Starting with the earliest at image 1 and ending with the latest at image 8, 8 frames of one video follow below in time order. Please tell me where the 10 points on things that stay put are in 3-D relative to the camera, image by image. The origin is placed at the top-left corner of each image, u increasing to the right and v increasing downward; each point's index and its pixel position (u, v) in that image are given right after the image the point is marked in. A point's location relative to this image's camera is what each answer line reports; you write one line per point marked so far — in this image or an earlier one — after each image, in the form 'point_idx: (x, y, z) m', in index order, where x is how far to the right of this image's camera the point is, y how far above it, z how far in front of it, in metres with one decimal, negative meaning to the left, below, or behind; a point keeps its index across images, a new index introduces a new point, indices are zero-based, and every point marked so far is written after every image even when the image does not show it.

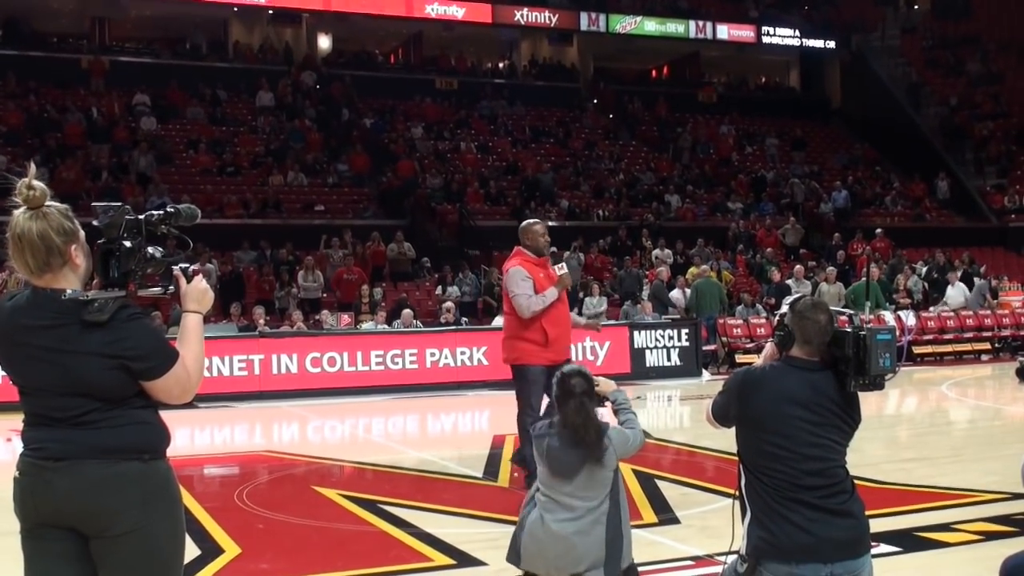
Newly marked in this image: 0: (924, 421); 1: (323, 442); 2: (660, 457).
0: (+3.8, -1.2, +10.5) m
1: (-1.7, -1.3, +9.8) m
2: (+1.2, -1.4, +9.4) m
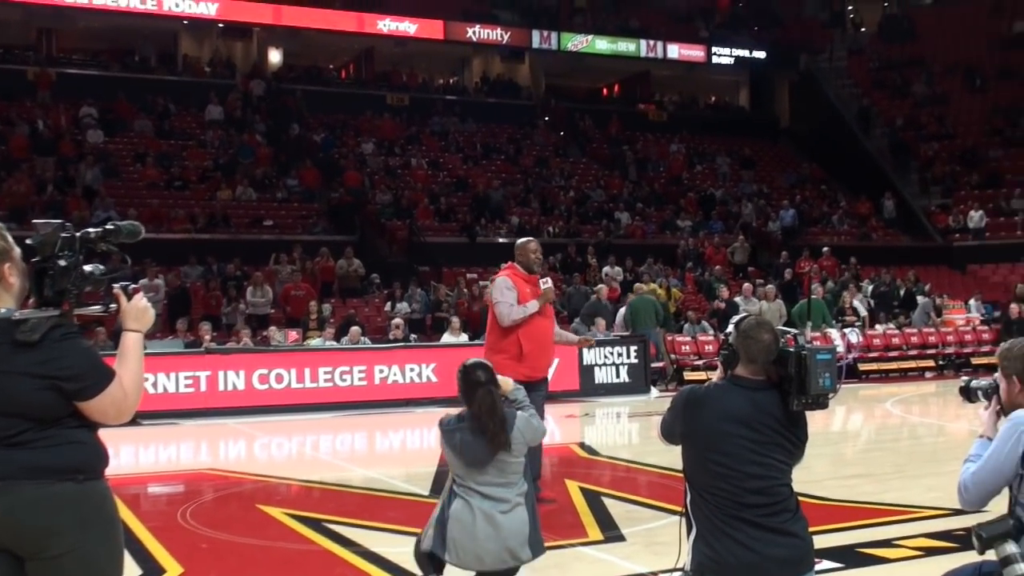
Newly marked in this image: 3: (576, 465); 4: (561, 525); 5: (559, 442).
0: (+3.4, -1.4, +10.6) m
1: (-2.1, -1.5, +9.7) m
2: (+0.8, -1.5, +9.4) m
3: (+0.5, -1.5, +9.7) m
4: (+0.4, -1.7, +8.1) m
5: (+0.4, -1.4, +10.3) m
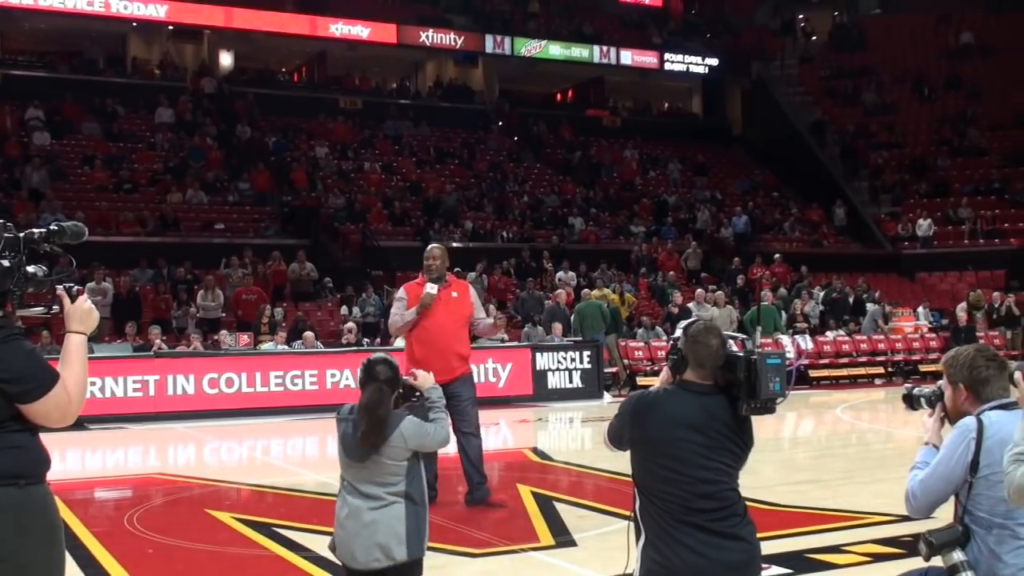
0: (+2.9, -1.5, +10.7) m
1: (-2.5, -1.5, +9.7) m
2: (+0.4, -1.6, +9.4) m
3: (+0.1, -1.6, +9.7) m
4: (0.0, -1.7, +8.1) m
5: (0.0, -1.5, +10.3) m
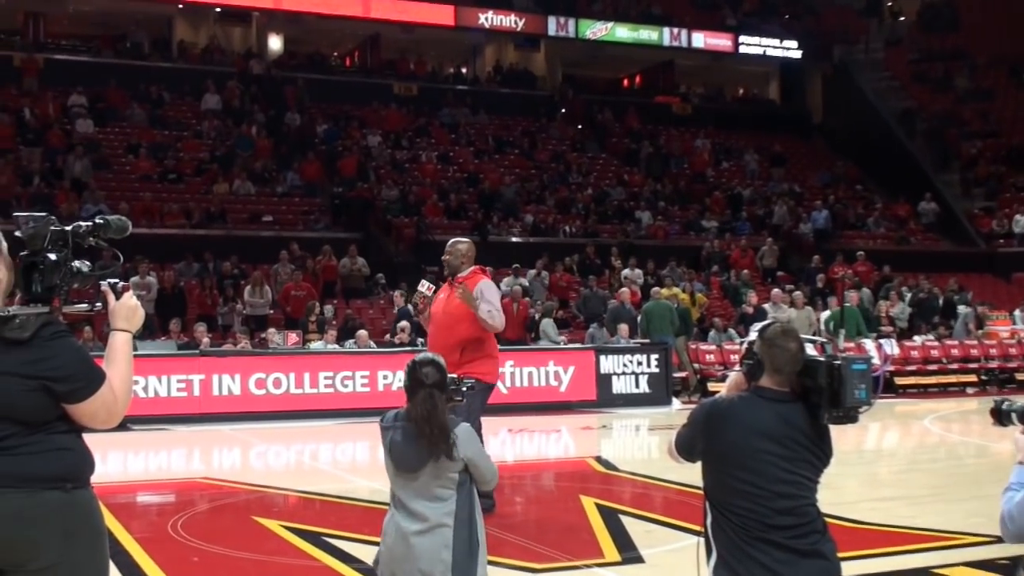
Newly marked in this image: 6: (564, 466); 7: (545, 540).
0: (+3.5, -1.5, +10.0) m
1: (-2.0, -1.5, +9.2) m
2: (+0.9, -1.6, +8.9) m
3: (+0.6, -1.5, +9.1) m
4: (+0.4, -1.7, +7.6) m
5: (+0.5, -1.5, +9.7) m
6: (+0.4, -1.5, +9.4) m
7: (+0.2, -1.7, +7.7) m
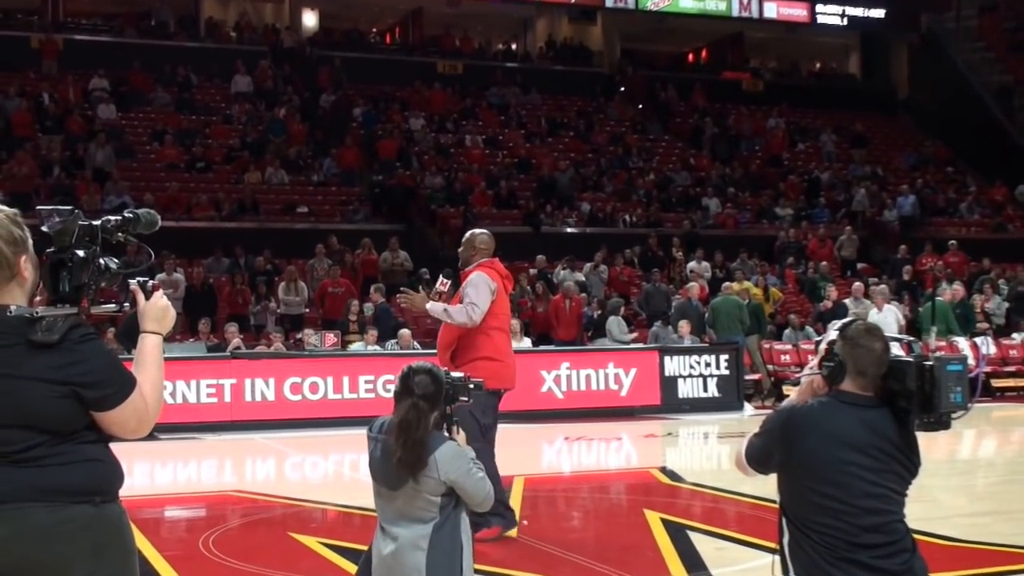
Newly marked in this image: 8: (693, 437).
0: (+3.9, -1.4, +9.1) m
1: (-1.6, -1.4, +8.6) m
2: (+1.3, -1.5, +8.1) m
3: (+1.1, -1.5, +8.3) m
4: (+0.8, -1.7, +6.8) m
5: (+1.0, -1.4, +9.0) m
6: (+0.9, -1.4, +8.7) m
7: (+0.6, -1.7, +7.0) m
8: (+1.6, -1.3, +10.2) m
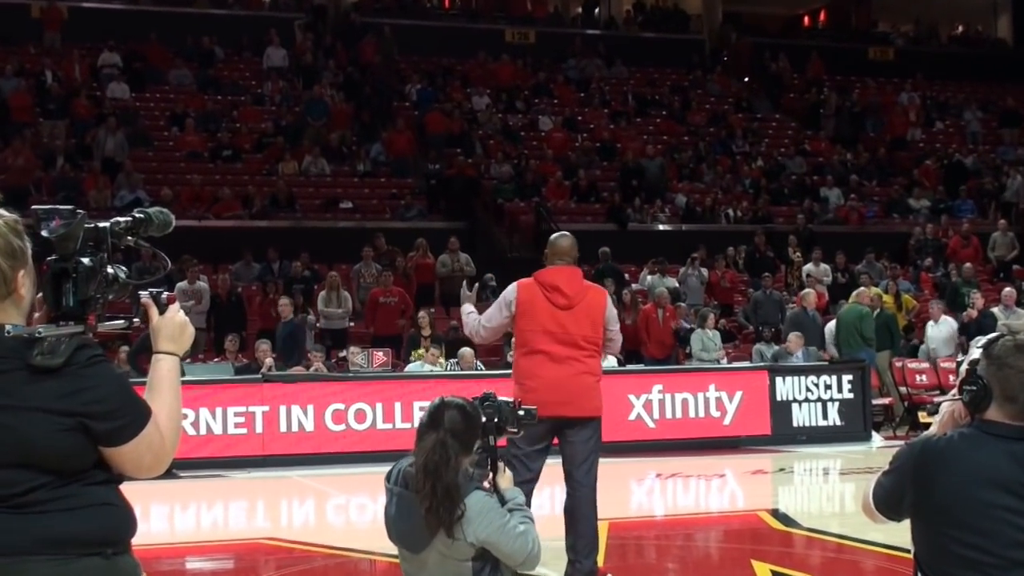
0: (+4.5, -1.4, +7.7) m
1: (-1.1, -1.5, +7.3) m
2: (+1.8, -1.6, +6.8) m
3: (+1.6, -1.5, +7.0) m
4: (+1.2, -1.8, +5.5) m
5: (+1.5, -1.5, +7.7) m
6: (+1.4, -1.5, +7.3) m
7: (+1.0, -1.8, +5.6) m
8: (+2.2, -1.3, +8.8) m
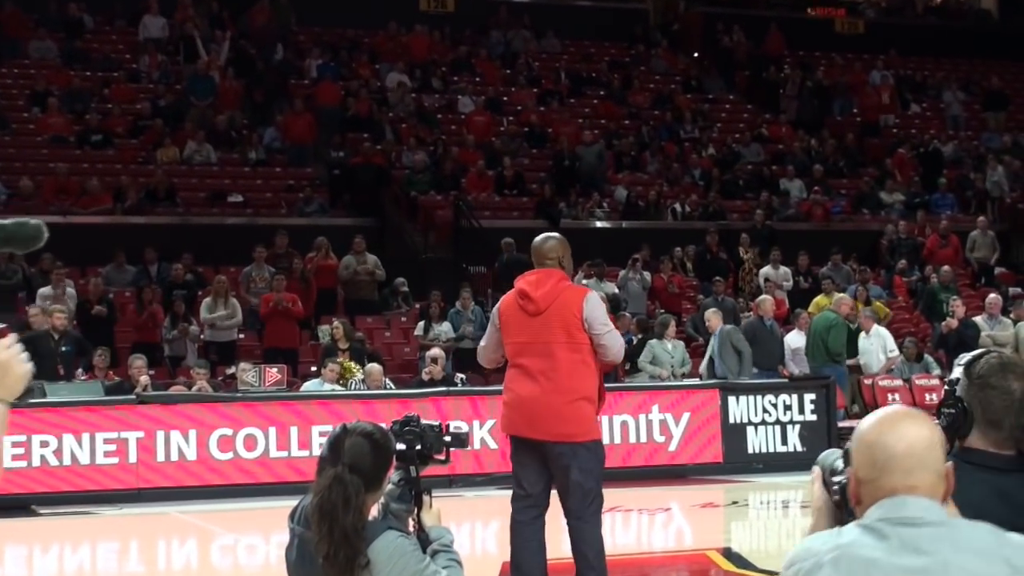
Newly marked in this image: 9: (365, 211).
0: (+4.0, -1.5, +6.9) m
1: (-1.5, -1.5, +6.4) m
2: (+1.3, -1.6, +5.9) m
3: (+1.1, -1.6, +6.1) m
4: (+0.8, -1.8, +4.6) m
5: (+1.0, -1.5, +6.8) m
6: (+0.9, -1.5, +6.5) m
7: (+0.6, -1.8, +4.8) m
8: (+1.7, -1.3, +8.0) m
9: (-1.9, +1.6, +19.6) m
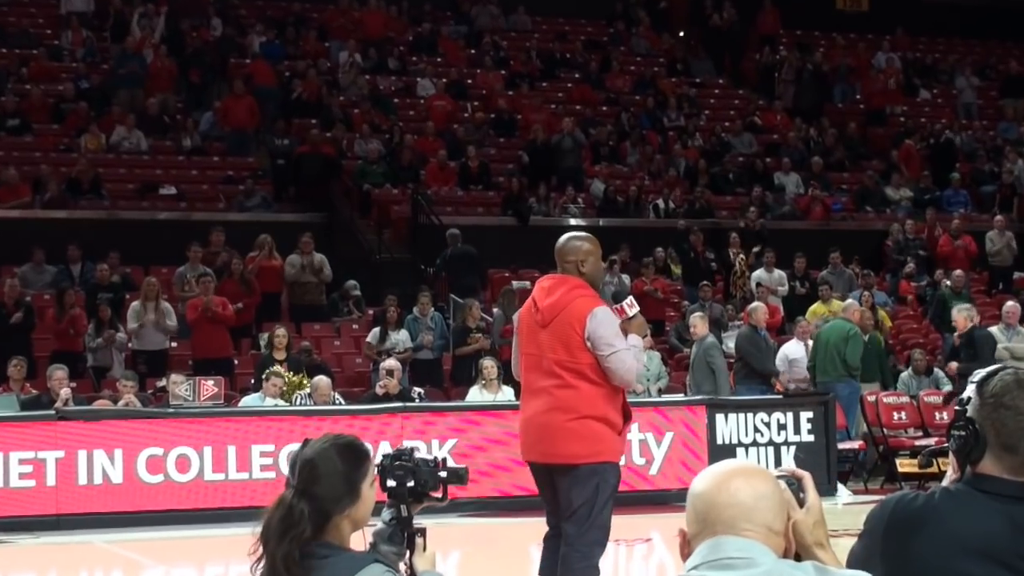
0: (+3.8, -1.5, +6.3) m
1: (-1.7, -1.5, +5.8) m
2: (+1.1, -1.7, +5.3) m
3: (+0.9, -1.6, +5.5) m
4: (+0.6, -1.8, +4.0) m
5: (+0.9, -1.5, +6.2) m
6: (+0.8, -1.5, +5.9) m
7: (+0.4, -1.8, +4.2) m
8: (+1.5, -1.4, +7.4) m
9: (-2.1, +1.7, +19.0) m
